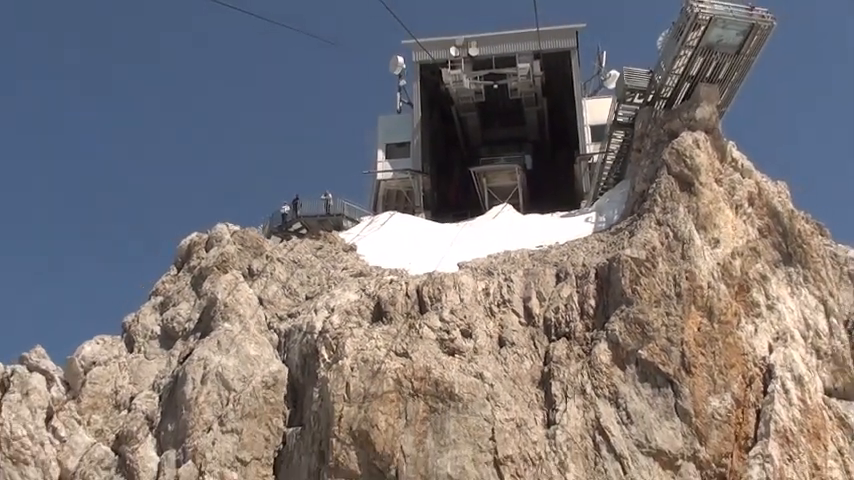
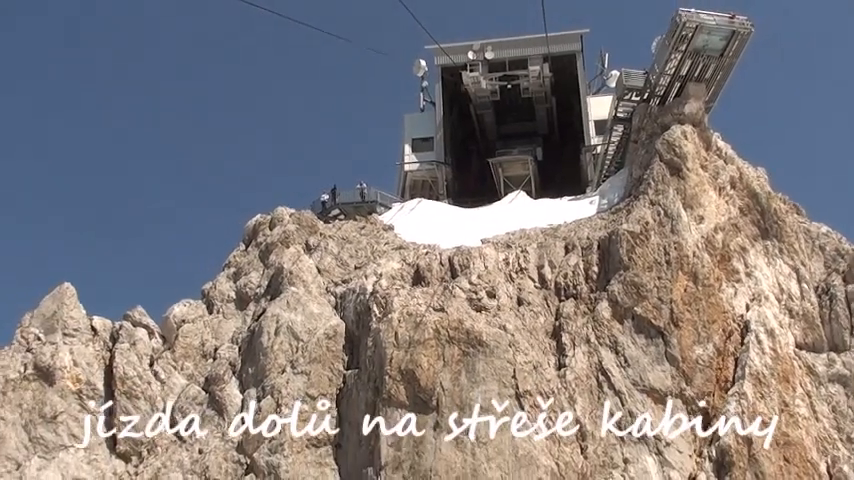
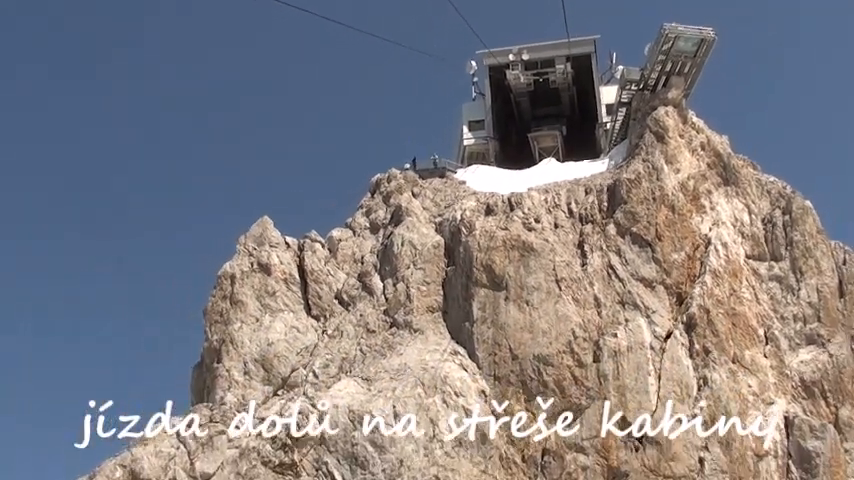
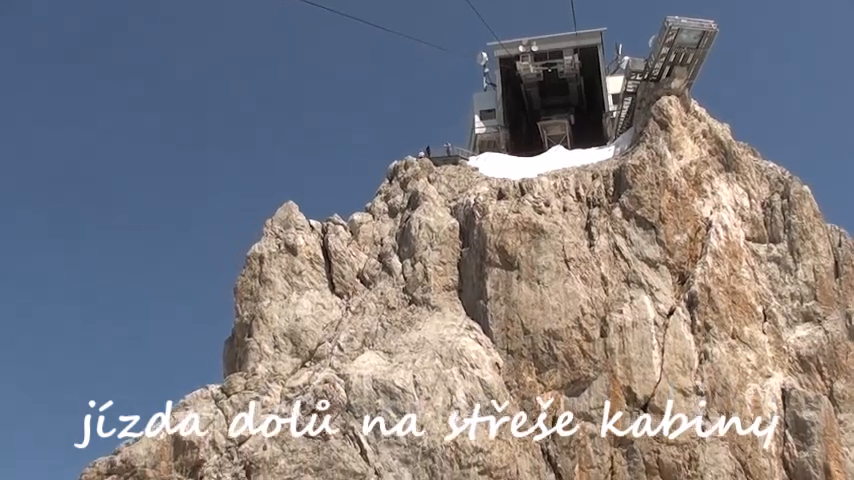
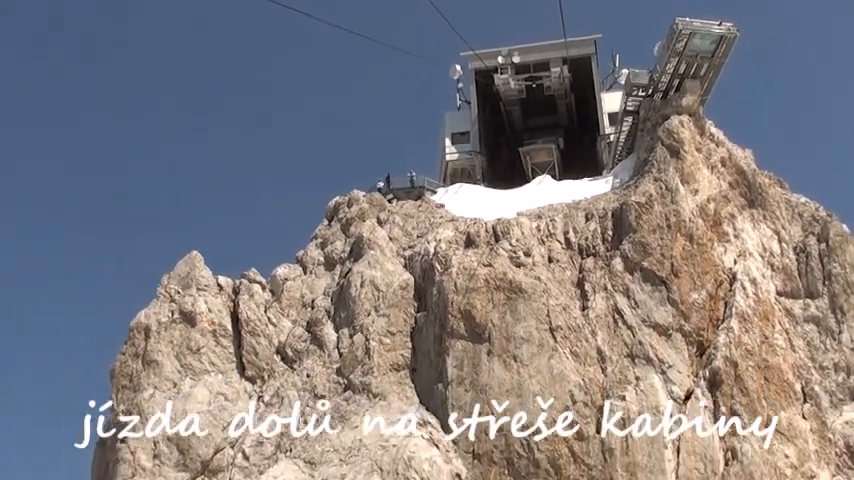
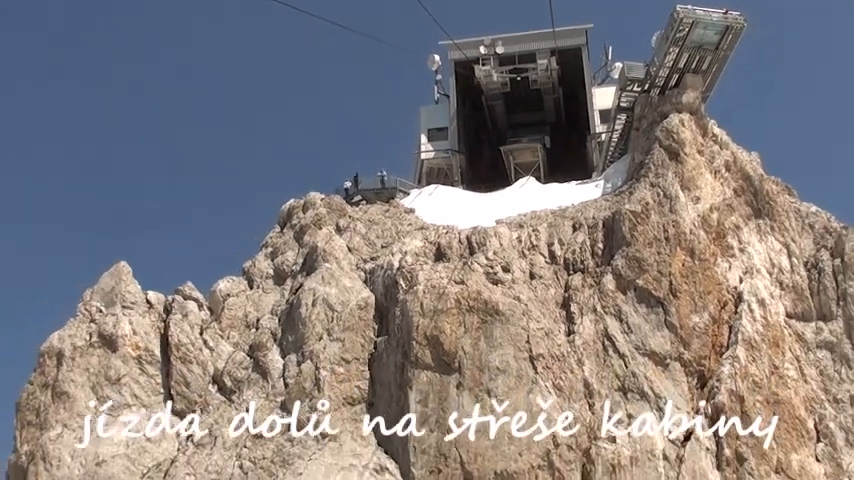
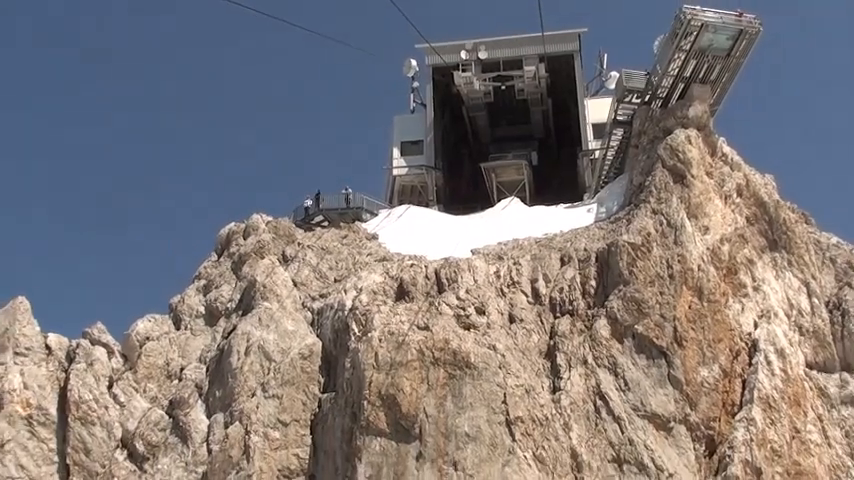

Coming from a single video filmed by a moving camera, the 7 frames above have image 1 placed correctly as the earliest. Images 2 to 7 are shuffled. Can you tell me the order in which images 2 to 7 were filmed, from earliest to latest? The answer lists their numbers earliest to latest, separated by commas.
7, 2, 6, 5, 3, 4
